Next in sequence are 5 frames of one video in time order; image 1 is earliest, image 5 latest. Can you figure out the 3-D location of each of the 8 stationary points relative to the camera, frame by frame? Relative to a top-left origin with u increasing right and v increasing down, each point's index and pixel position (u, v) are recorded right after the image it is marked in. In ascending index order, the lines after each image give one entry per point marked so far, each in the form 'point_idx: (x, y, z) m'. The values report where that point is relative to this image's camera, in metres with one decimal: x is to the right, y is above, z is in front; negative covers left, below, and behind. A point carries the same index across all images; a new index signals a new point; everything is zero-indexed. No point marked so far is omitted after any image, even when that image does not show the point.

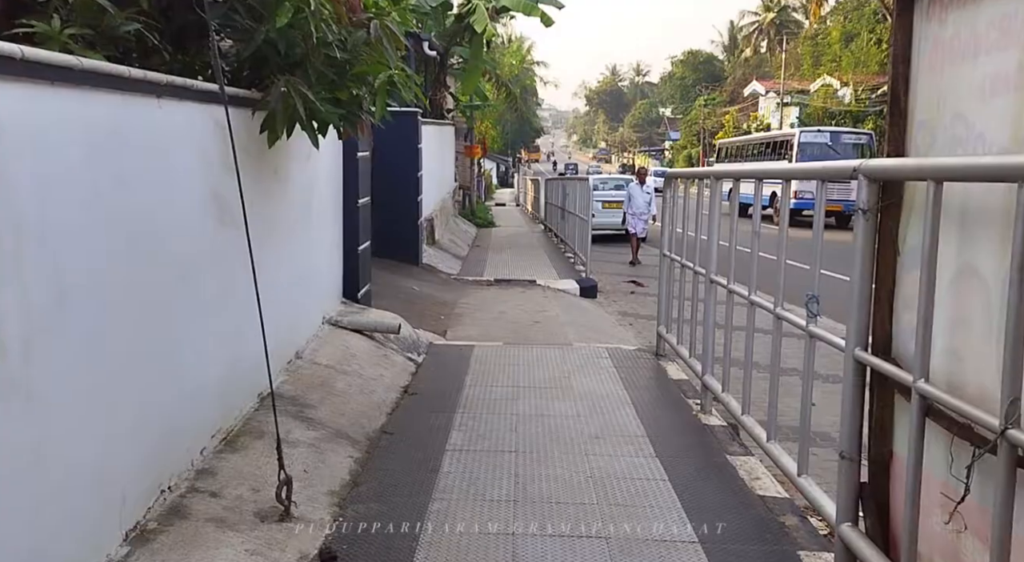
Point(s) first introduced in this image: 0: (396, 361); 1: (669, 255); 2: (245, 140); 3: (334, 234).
0: (-0.8, -0.6, +7.2) m
1: (+1.2, +0.2, +7.7) m
2: (-1.3, +0.7, +5.1) m
3: (-1.4, +0.4, +8.0) m
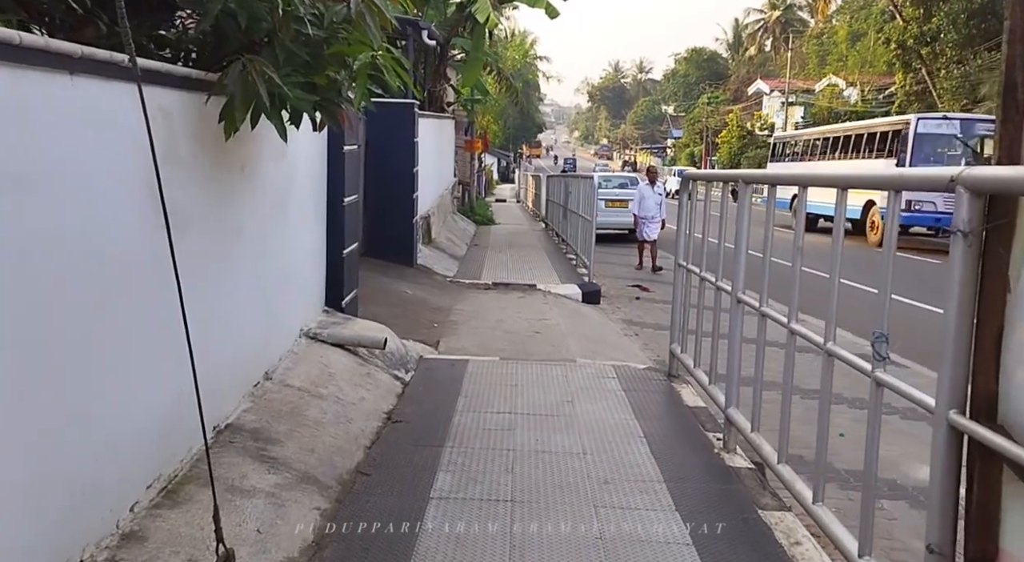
0: (-0.8, -0.6, +6.4) m
1: (+1.2, +0.1, +7.0) m
2: (-1.3, +0.6, +4.3) m
3: (-1.4, +0.3, +7.2) m
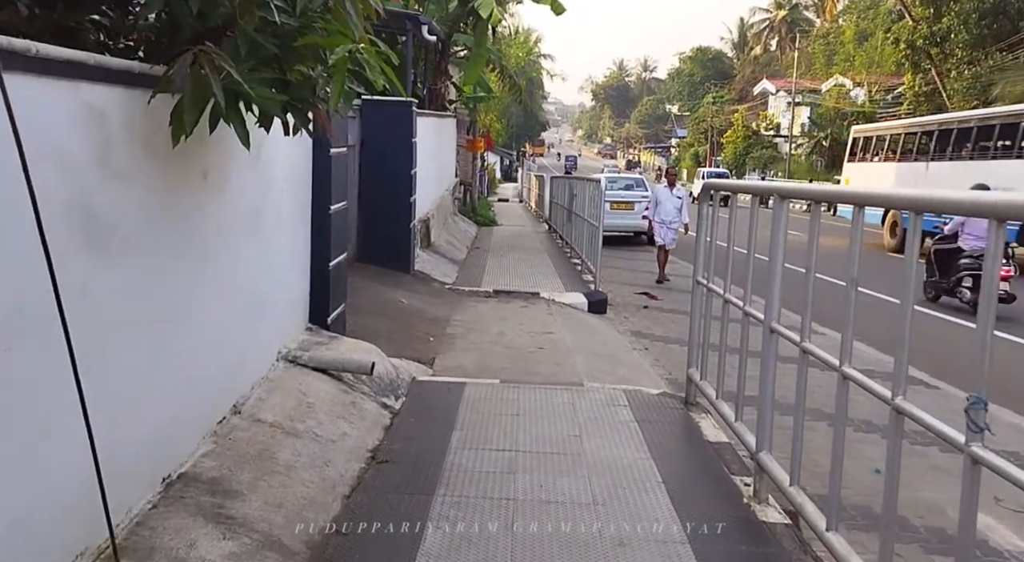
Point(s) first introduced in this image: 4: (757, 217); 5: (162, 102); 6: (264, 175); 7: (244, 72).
0: (-0.8, -0.7, +5.8) m
1: (+1.2, 0.0, +6.3) m
2: (-1.3, +0.5, +3.7) m
3: (-1.3, +0.2, +6.6) m
4: (+1.2, +0.3, +5.4) m
5: (-1.3, +0.6, +3.8) m
6: (-1.3, +0.6, +5.6) m
7: (-0.9, +0.7, +3.7) m
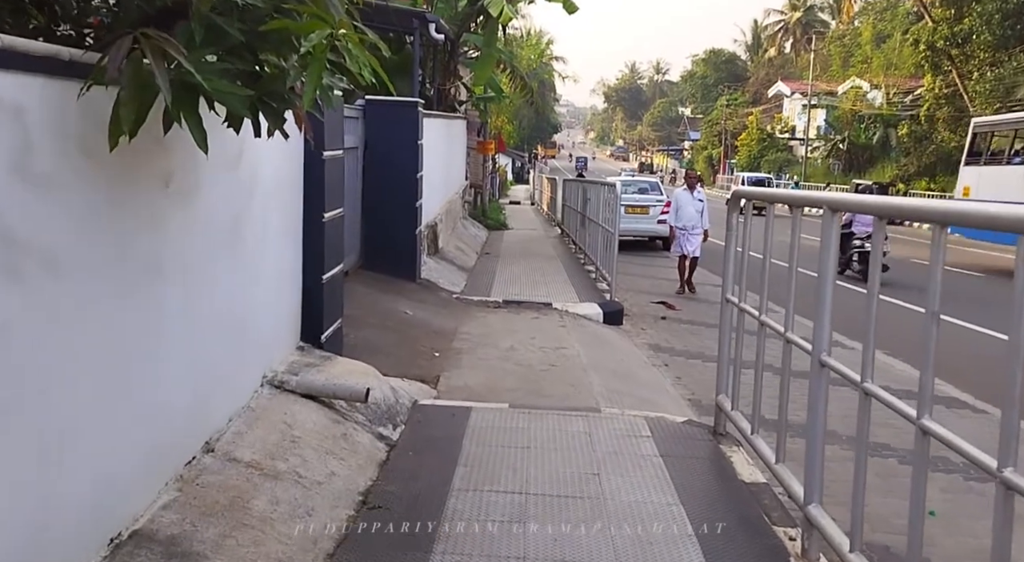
0: (-0.8, -0.8, +5.2) m
1: (+1.2, -0.1, +5.7) m
2: (-1.3, +0.4, +3.1) m
3: (-1.3, +0.1, +6.0) m
4: (+1.3, +0.2, +4.7) m
5: (-1.2, +0.6, +3.2) m
6: (-1.3, +0.5, +5.0) m
7: (-0.9, +0.7, +3.1) m
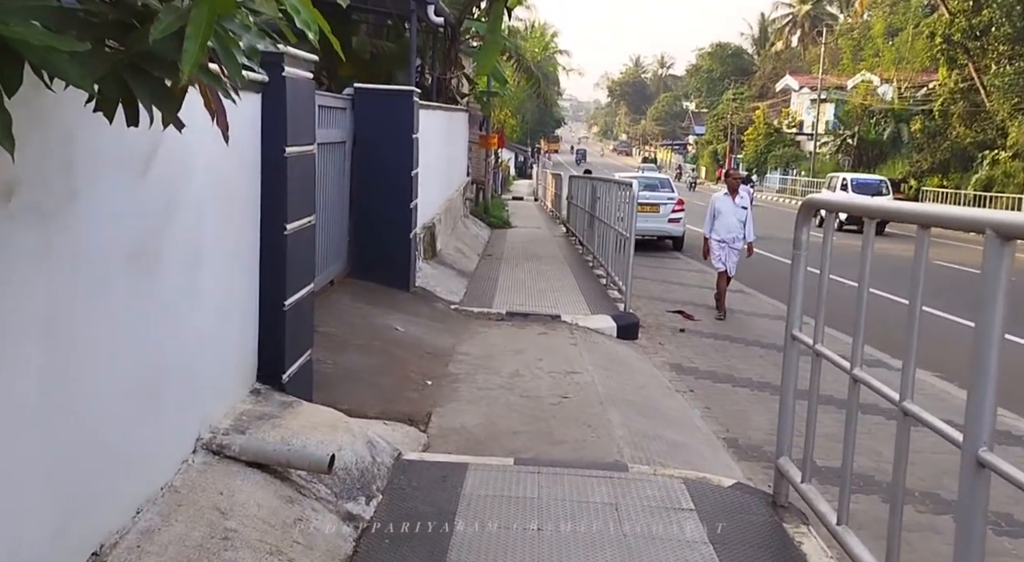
0: (-0.7, -0.9, +3.9) m
1: (+1.3, -0.3, +4.4) m
2: (-1.2, +0.3, +1.8) m
3: (-1.3, 0.0, +4.7) m
4: (+1.3, +0.1, +3.5) m
5: (-1.2, +0.4, +2.0) m
6: (-1.2, +0.3, +3.7) m
7: (-0.9, +0.5, +1.9) m
